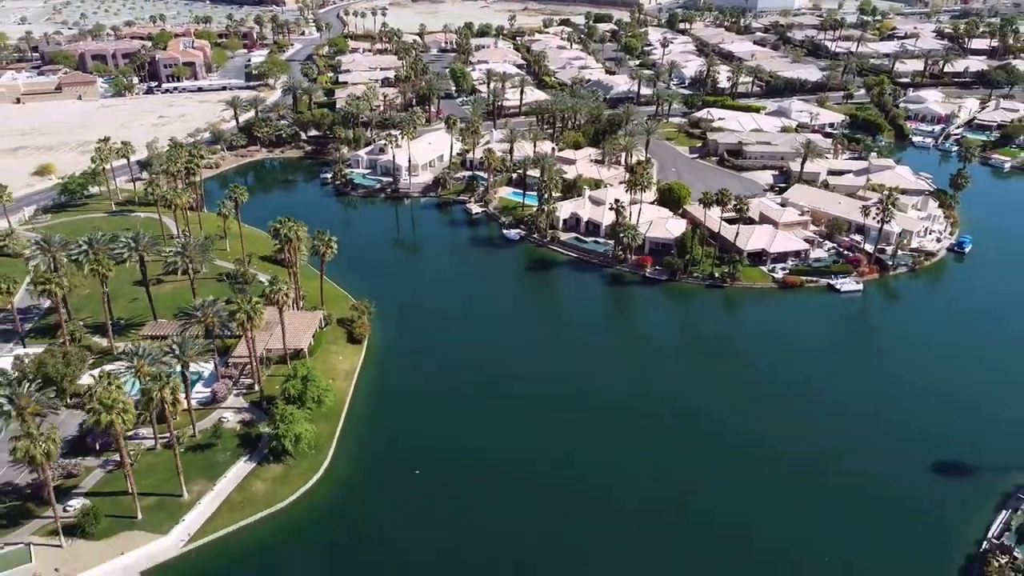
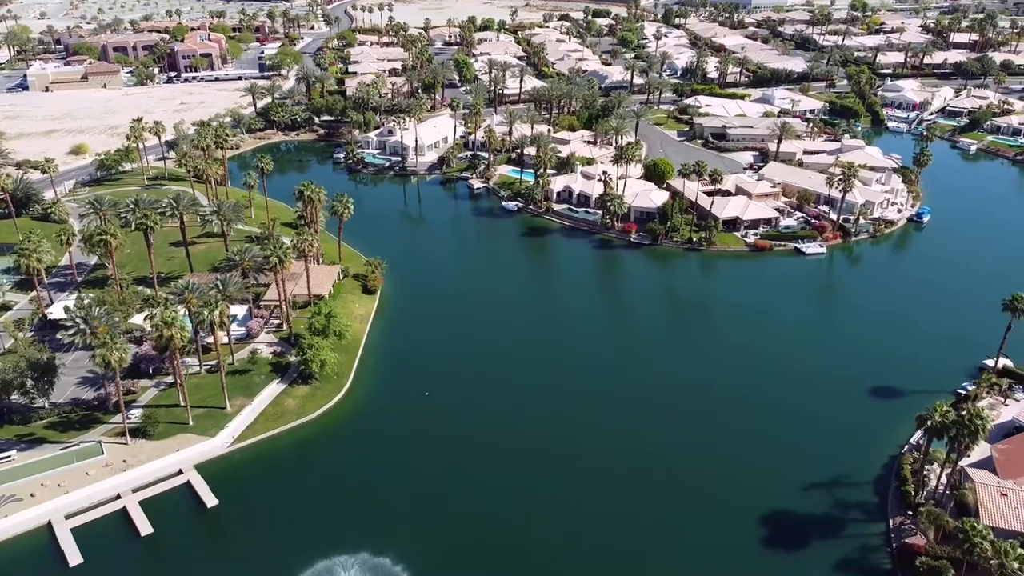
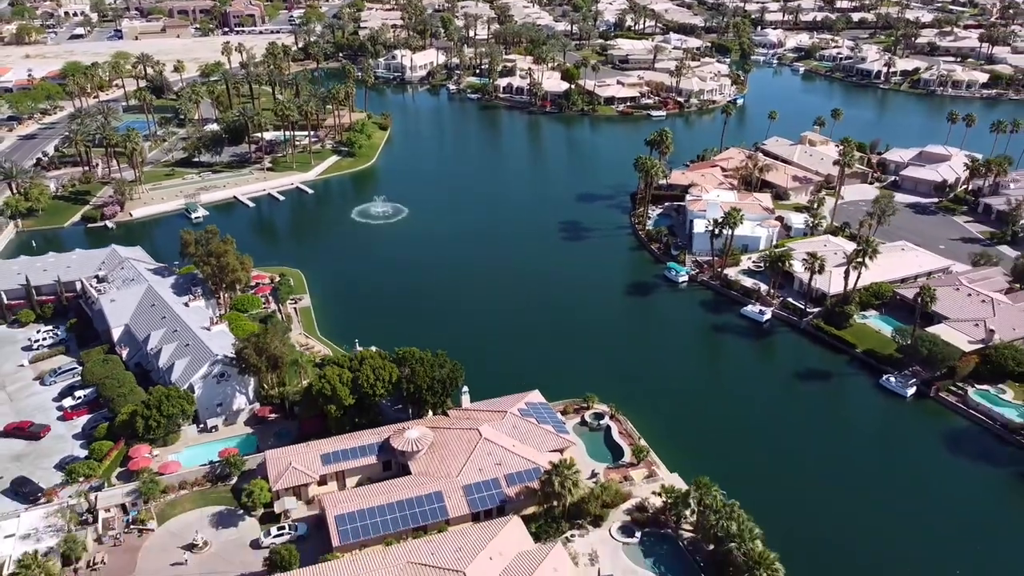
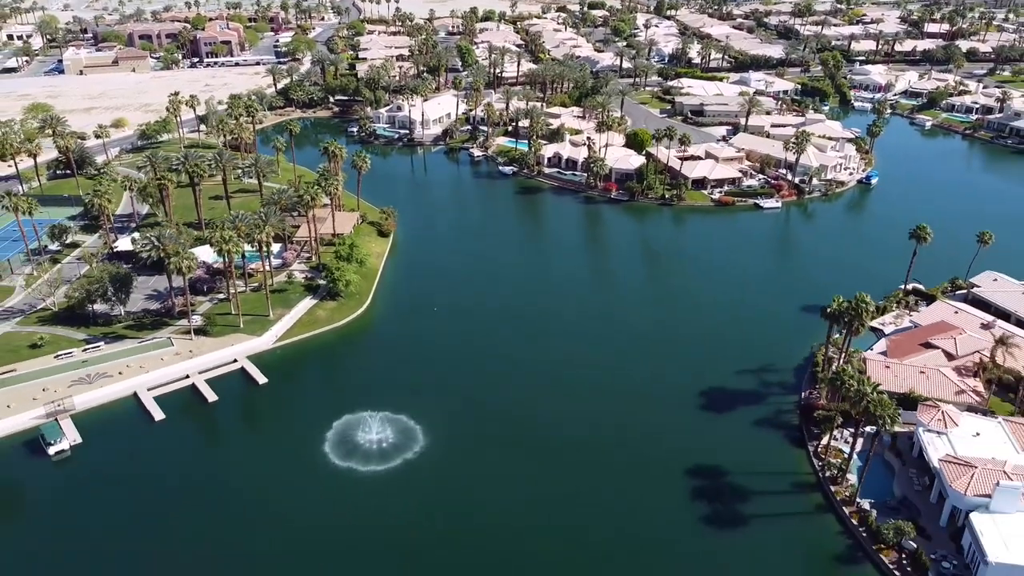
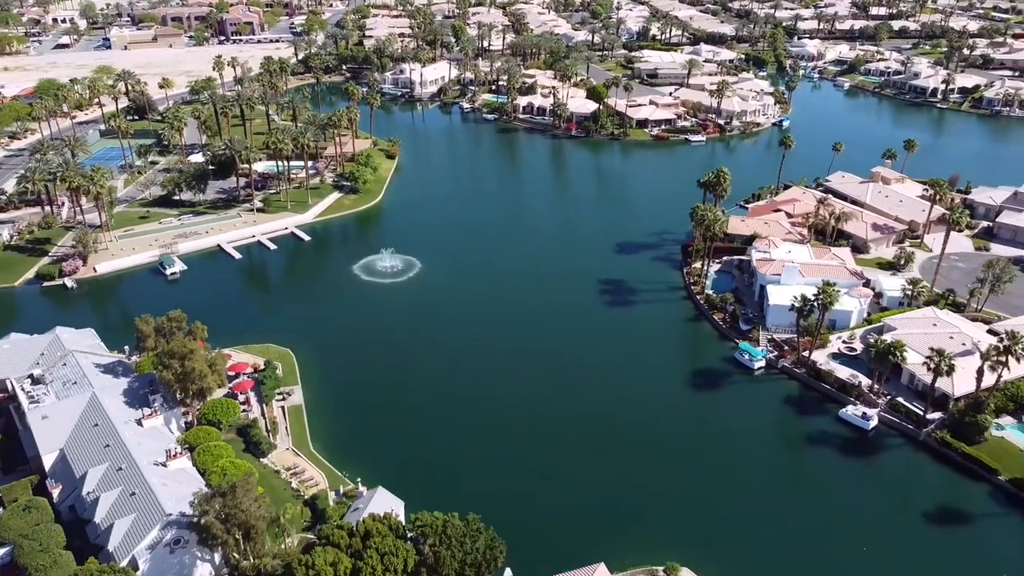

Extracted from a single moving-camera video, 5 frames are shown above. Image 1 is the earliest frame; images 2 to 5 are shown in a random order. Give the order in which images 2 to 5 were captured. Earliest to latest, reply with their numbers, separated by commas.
2, 4, 5, 3
